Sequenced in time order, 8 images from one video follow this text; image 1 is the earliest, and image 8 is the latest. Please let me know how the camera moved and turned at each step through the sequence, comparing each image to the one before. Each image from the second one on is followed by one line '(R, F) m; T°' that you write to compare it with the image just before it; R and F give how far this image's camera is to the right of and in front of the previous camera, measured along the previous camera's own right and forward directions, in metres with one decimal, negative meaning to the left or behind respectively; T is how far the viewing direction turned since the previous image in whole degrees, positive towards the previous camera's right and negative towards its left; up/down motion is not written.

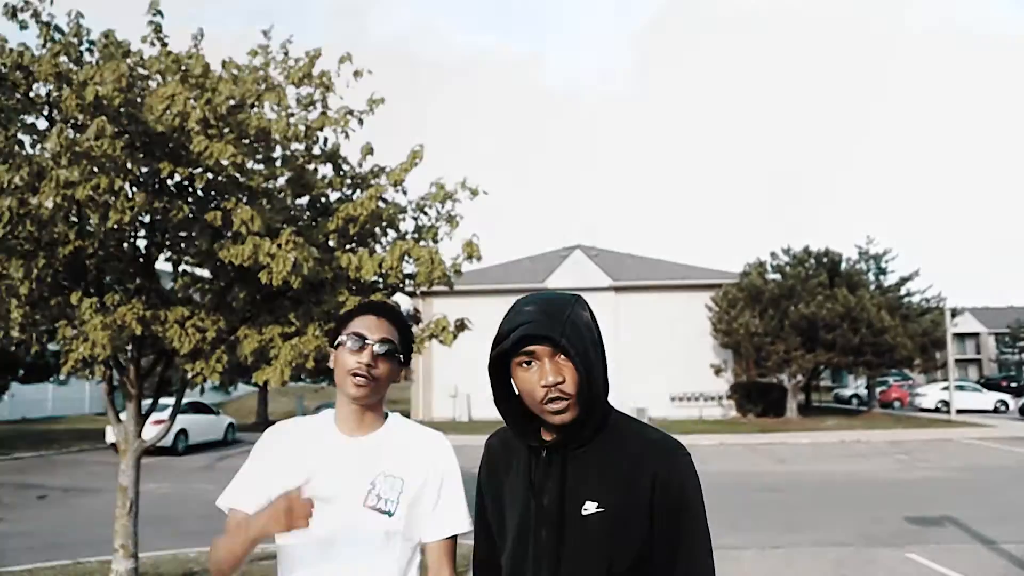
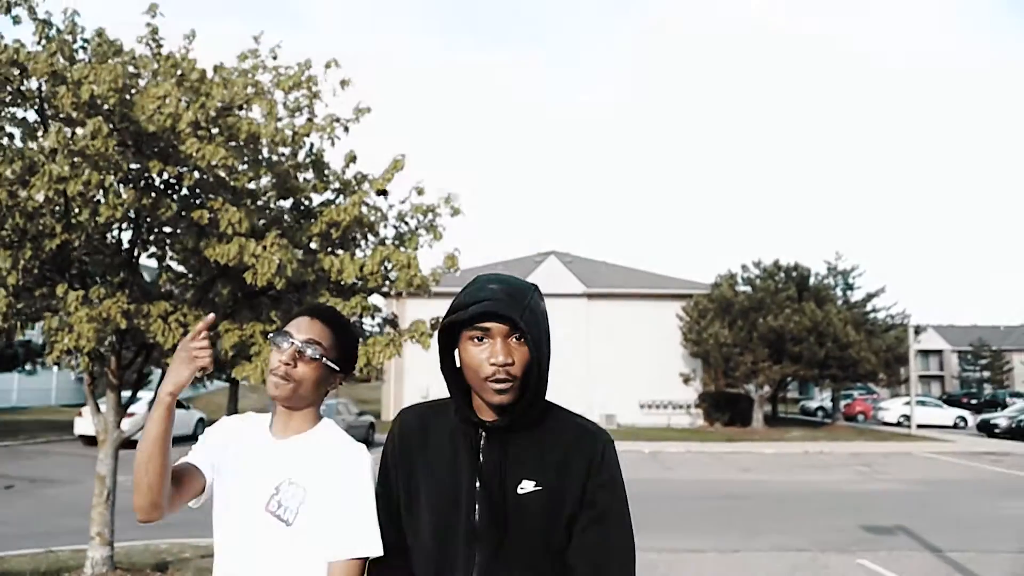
(0.0, -0.2) m; +2°
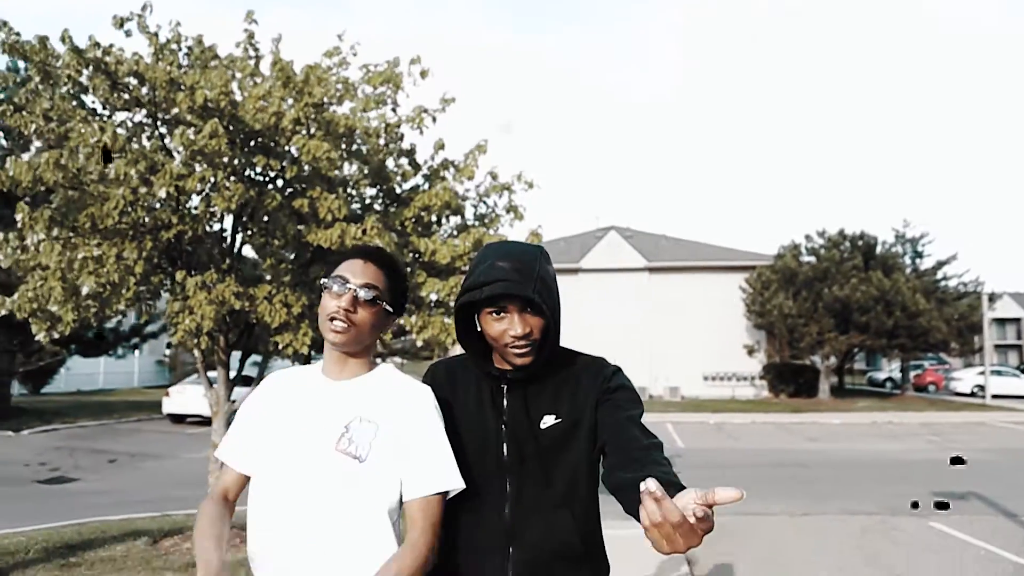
(-0.2, -0.4) m; -4°
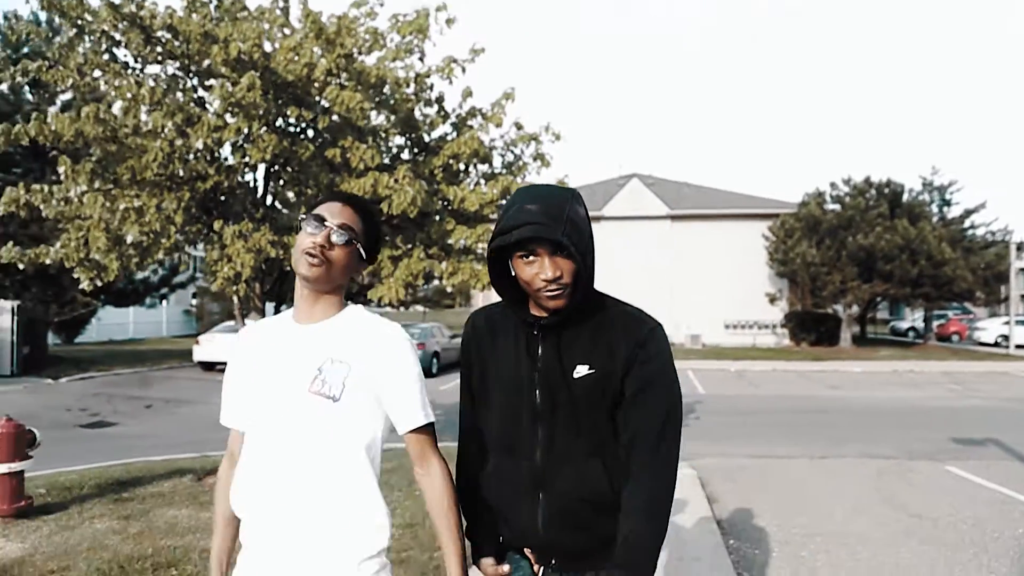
(-0.1, -0.1) m; -1°
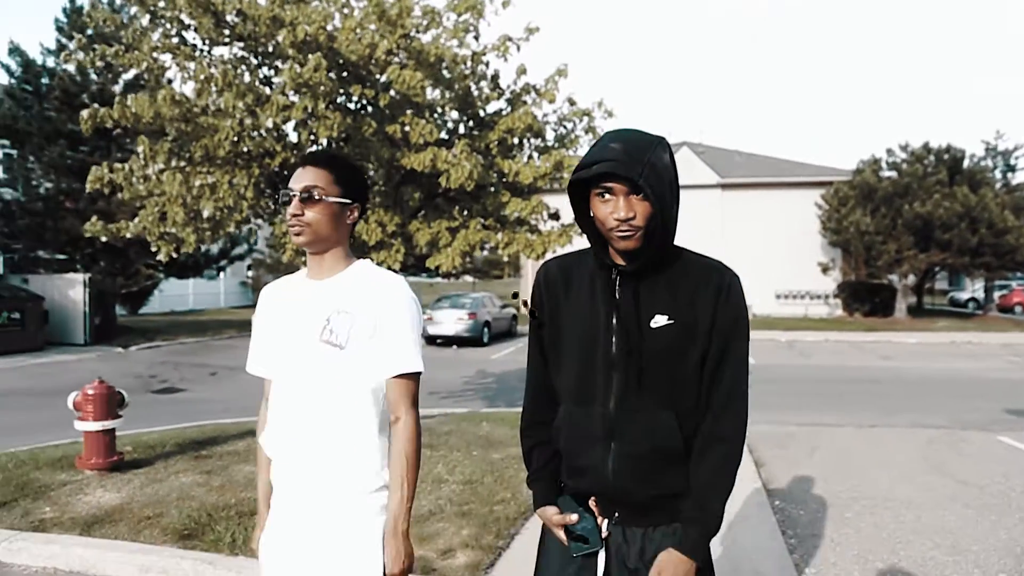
(0.0, -0.2) m; -3°
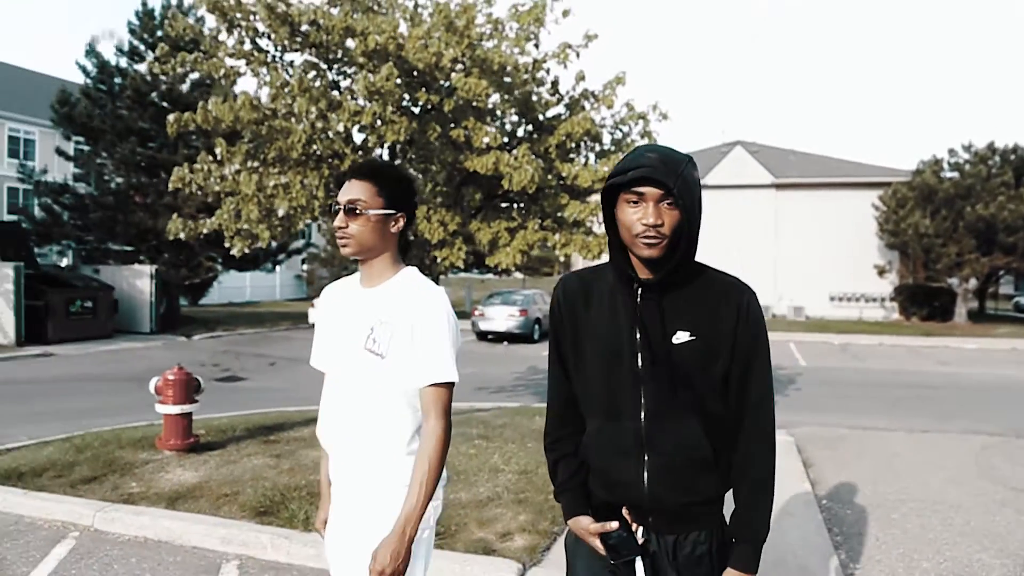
(-0.1, -0.2) m; -4°
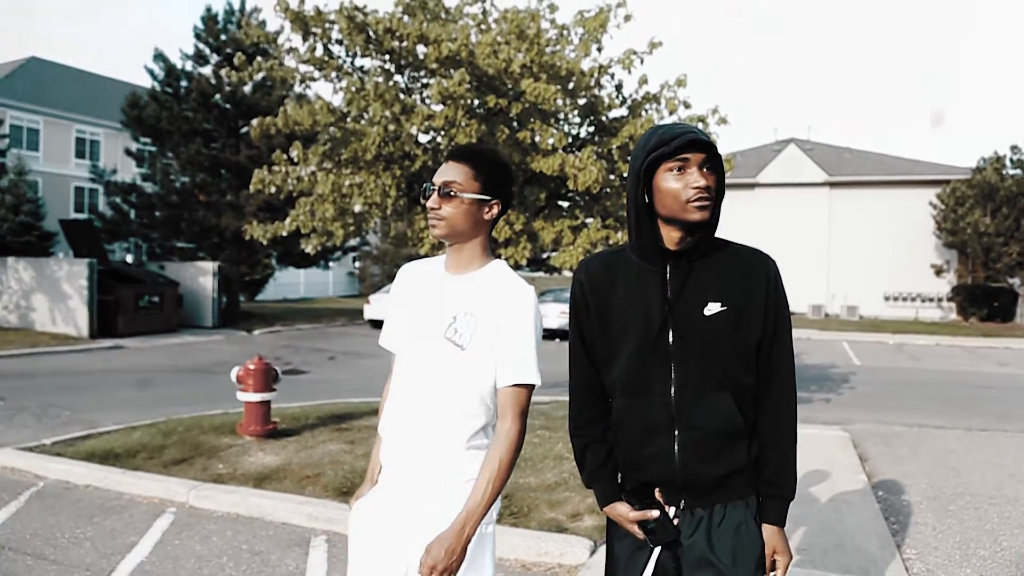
(-0.2, -0.3) m; -3°
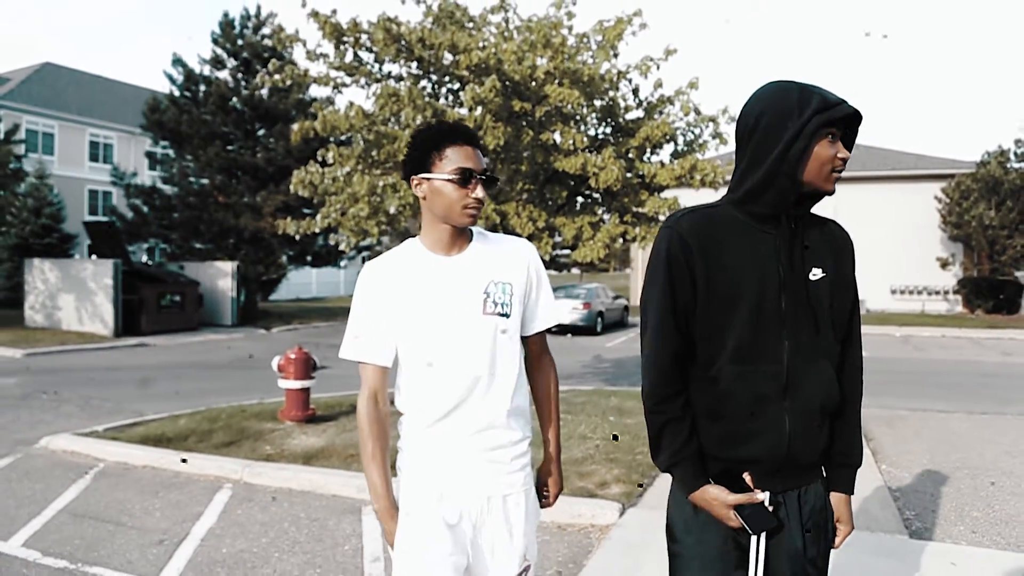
(-0.2, -0.5) m; 0°
